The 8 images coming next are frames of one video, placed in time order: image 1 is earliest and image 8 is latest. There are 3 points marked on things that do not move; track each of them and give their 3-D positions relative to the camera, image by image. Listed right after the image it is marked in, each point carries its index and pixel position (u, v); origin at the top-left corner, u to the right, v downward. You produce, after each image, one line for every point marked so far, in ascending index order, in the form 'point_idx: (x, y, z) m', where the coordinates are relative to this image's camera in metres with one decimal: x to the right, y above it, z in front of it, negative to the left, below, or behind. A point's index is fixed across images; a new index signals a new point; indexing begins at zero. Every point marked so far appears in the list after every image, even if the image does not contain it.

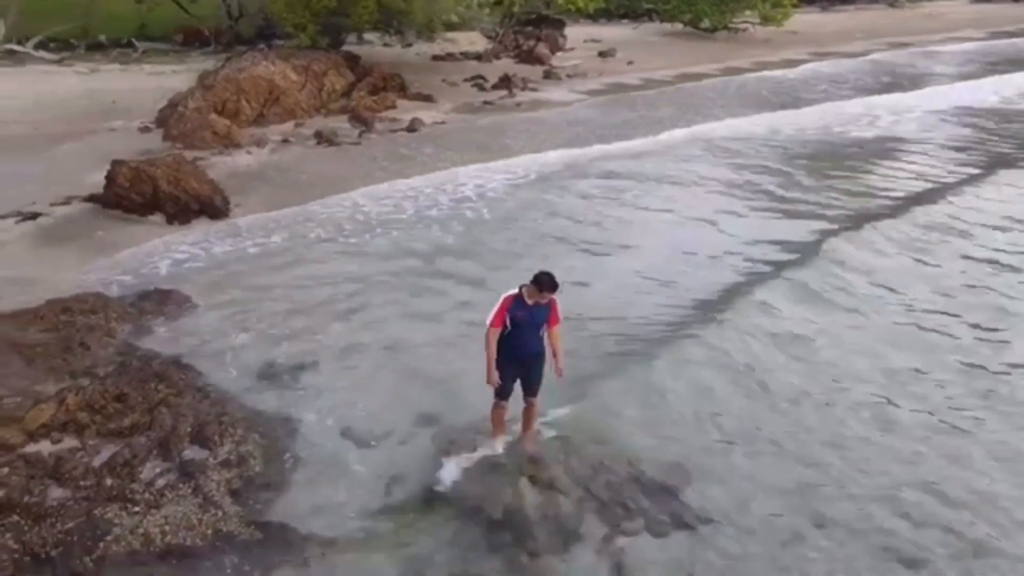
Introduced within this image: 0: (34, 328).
0: (-6.2, -0.5, +9.8) m
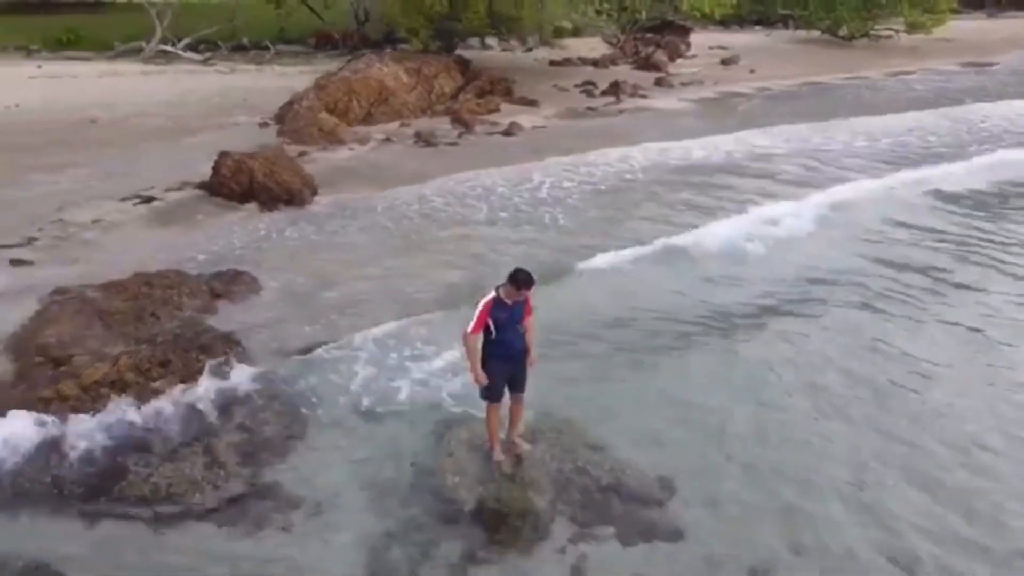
0: (-5.8, -0.1, +11.0) m
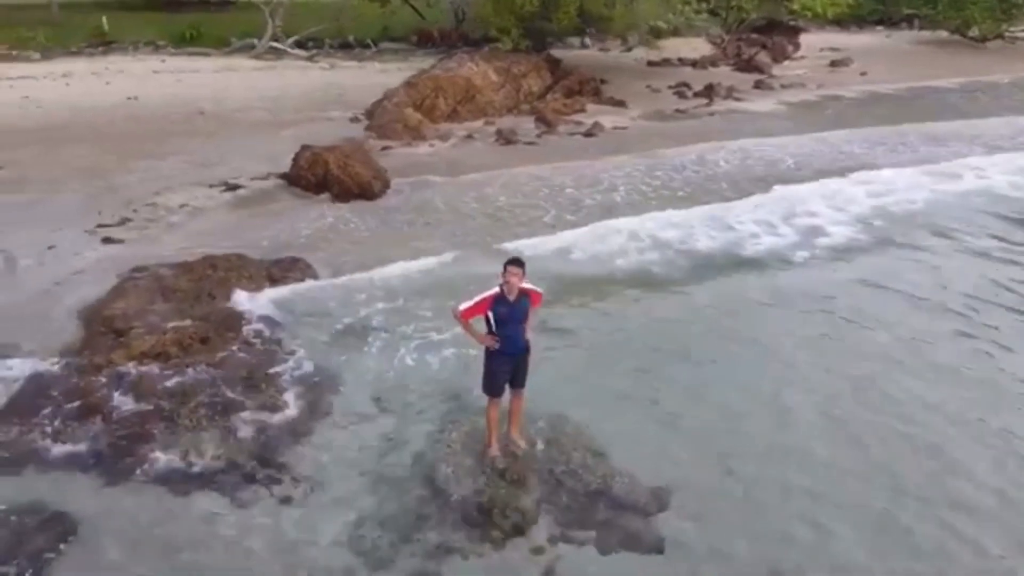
0: (-5.2, +0.2, +11.9) m
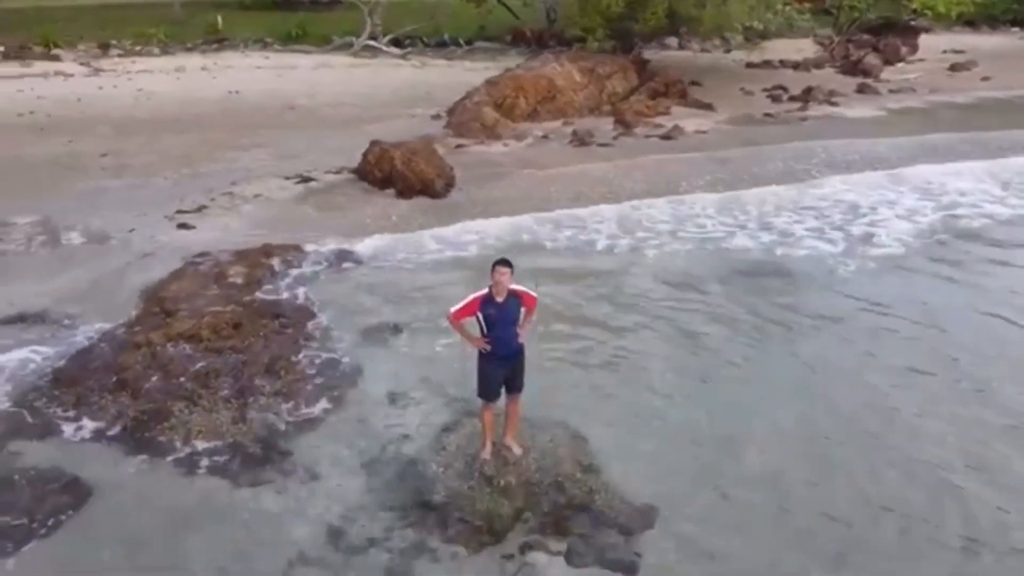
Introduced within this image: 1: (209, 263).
0: (-4.6, +0.4, +12.6) m
1: (-5.2, +0.5, +12.8) m
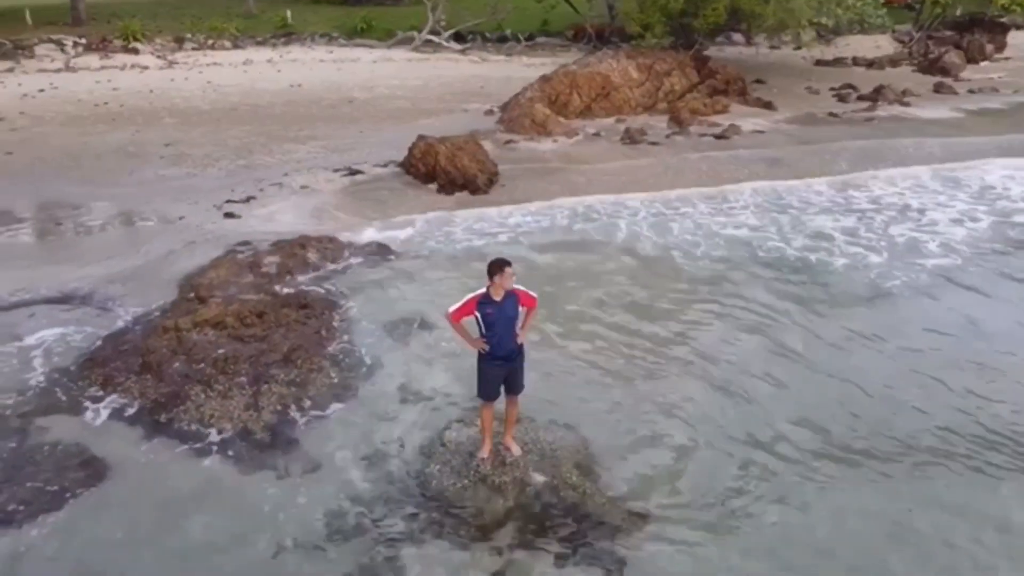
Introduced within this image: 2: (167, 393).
0: (-4.1, +0.6, +12.9) m
1: (-4.7, +0.7, +13.2) m
2: (-4.1, -1.3, +8.9) m
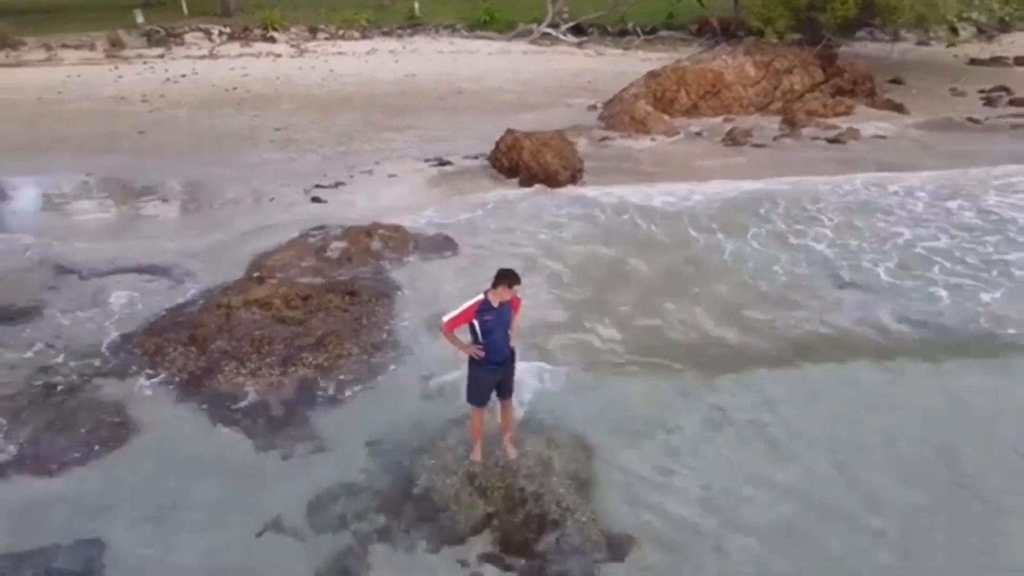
0: (-3.0, +0.9, +13.4) m
1: (-3.5, +1.0, +13.8) m
2: (-3.9, -1.0, +9.5) m
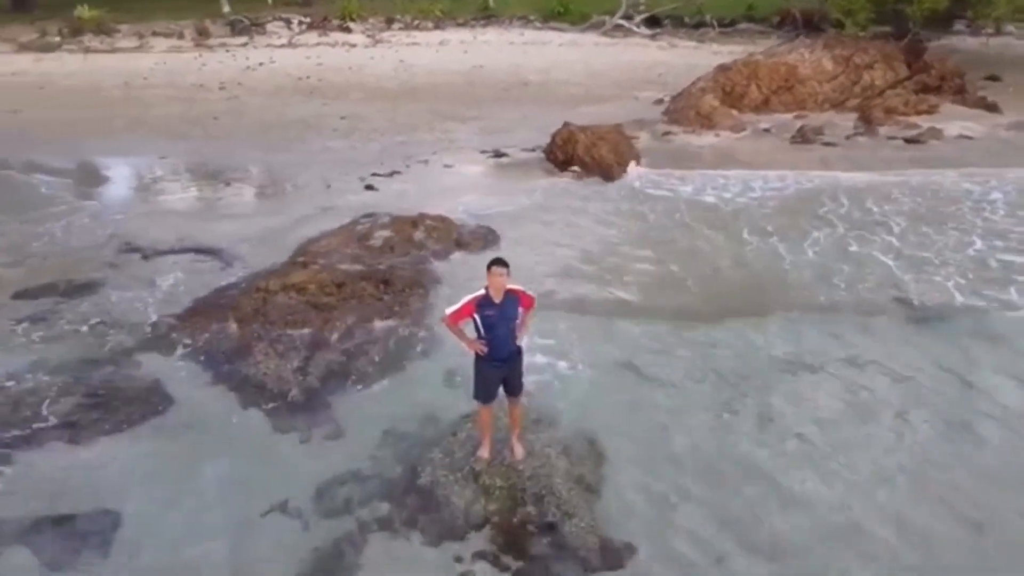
0: (-2.3, +1.1, +13.5) m
1: (-2.7, +1.2, +14.0) m
2: (-3.6, -0.8, +9.8) m
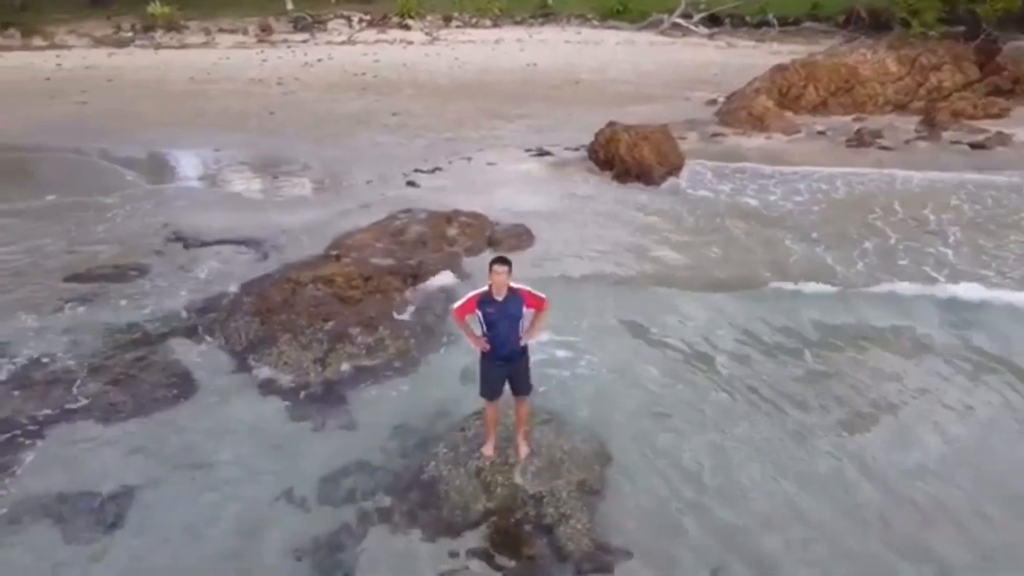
0: (-1.6, +1.2, +13.7) m
1: (-2.1, +1.3, +14.2) m
2: (-3.3, -0.7, +10.1) m
